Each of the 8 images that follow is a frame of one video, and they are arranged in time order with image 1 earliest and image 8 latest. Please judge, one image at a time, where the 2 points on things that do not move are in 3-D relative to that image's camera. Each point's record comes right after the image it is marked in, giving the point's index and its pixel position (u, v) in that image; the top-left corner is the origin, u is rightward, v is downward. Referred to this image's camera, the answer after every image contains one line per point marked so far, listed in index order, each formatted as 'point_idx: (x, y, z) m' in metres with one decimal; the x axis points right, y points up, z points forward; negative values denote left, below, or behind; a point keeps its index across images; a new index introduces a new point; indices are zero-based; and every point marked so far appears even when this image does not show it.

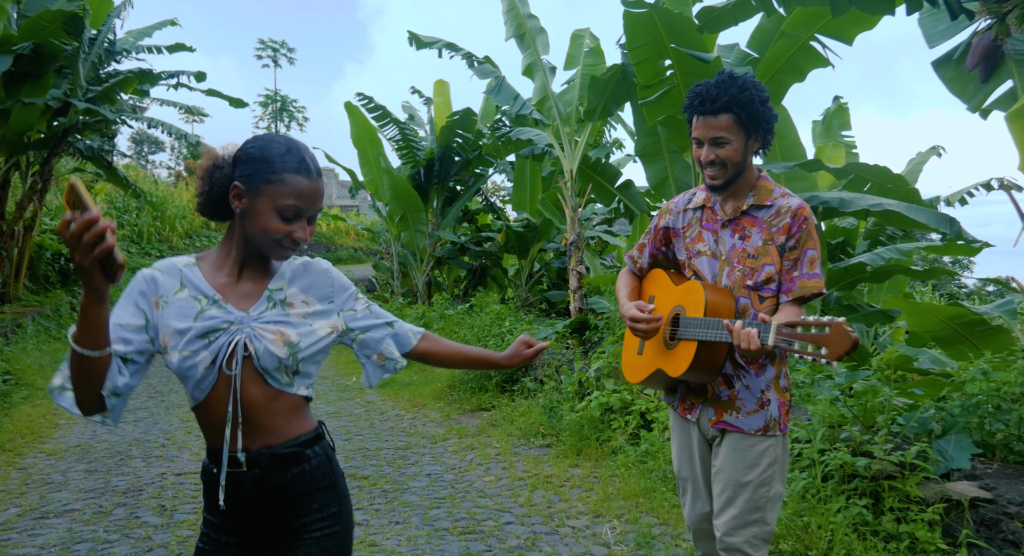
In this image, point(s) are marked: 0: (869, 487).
0: (+1.8, -1.0, +3.2) m
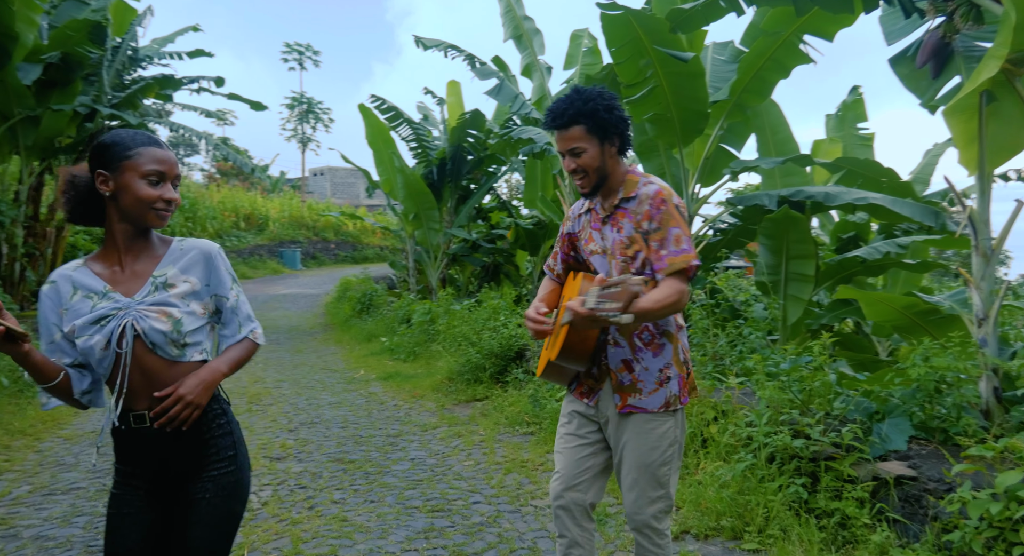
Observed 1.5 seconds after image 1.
0: (+1.5, -1.0, +3.3) m
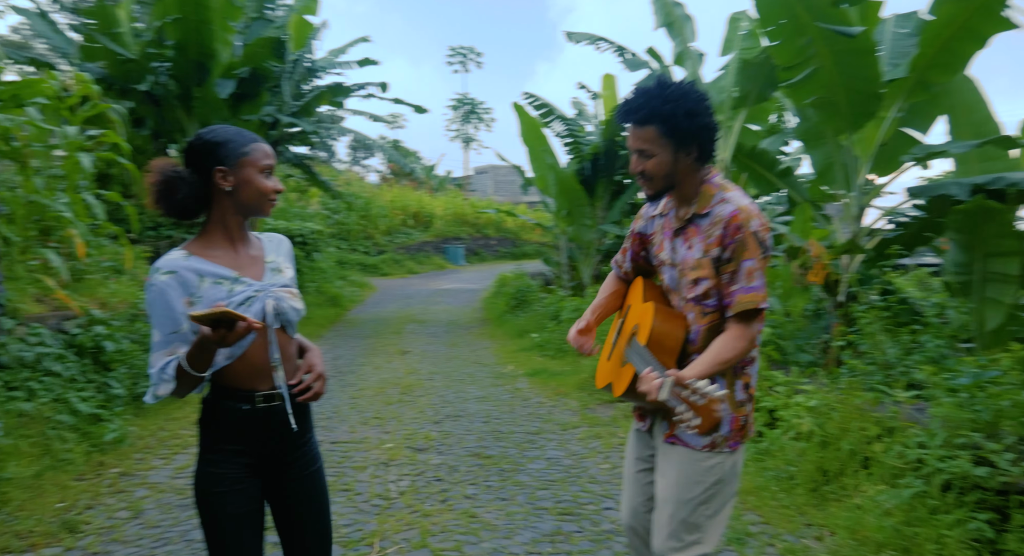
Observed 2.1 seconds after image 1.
0: (+2.1, -1.0, +2.8) m
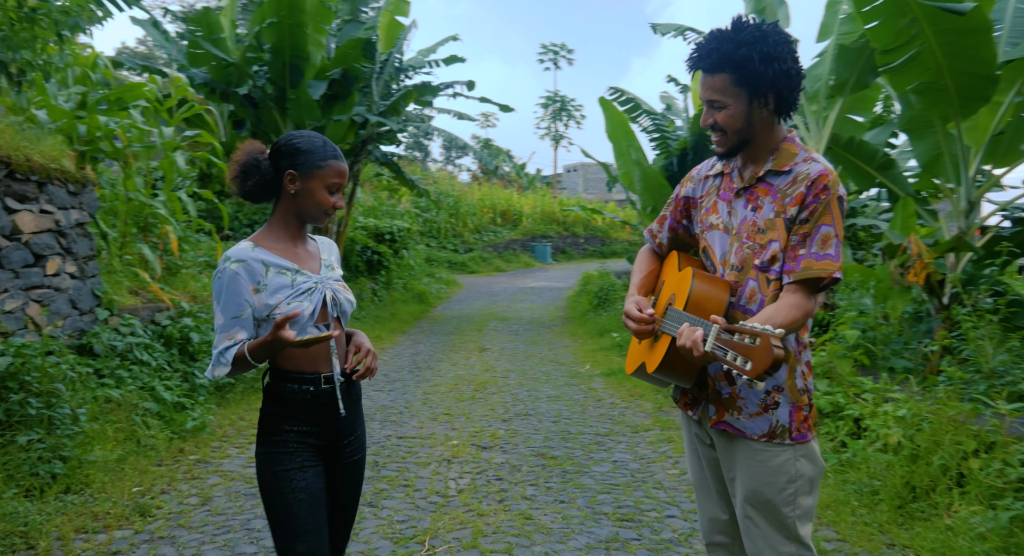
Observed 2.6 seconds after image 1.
0: (+2.3, -1.0, +2.4) m
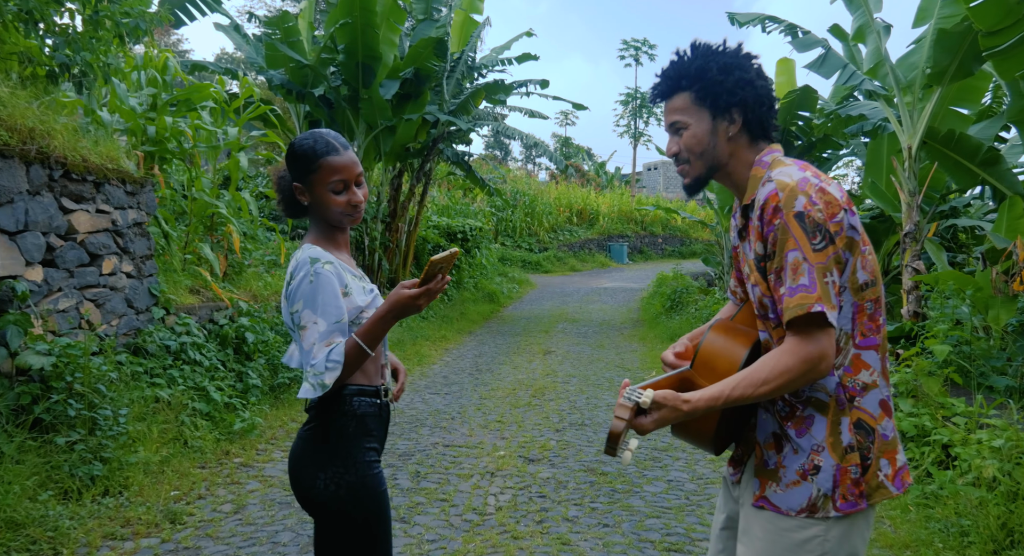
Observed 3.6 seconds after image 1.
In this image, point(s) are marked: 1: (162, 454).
0: (+2.3, -1.1, +1.9) m
1: (-2.1, -1.1, +3.9) m
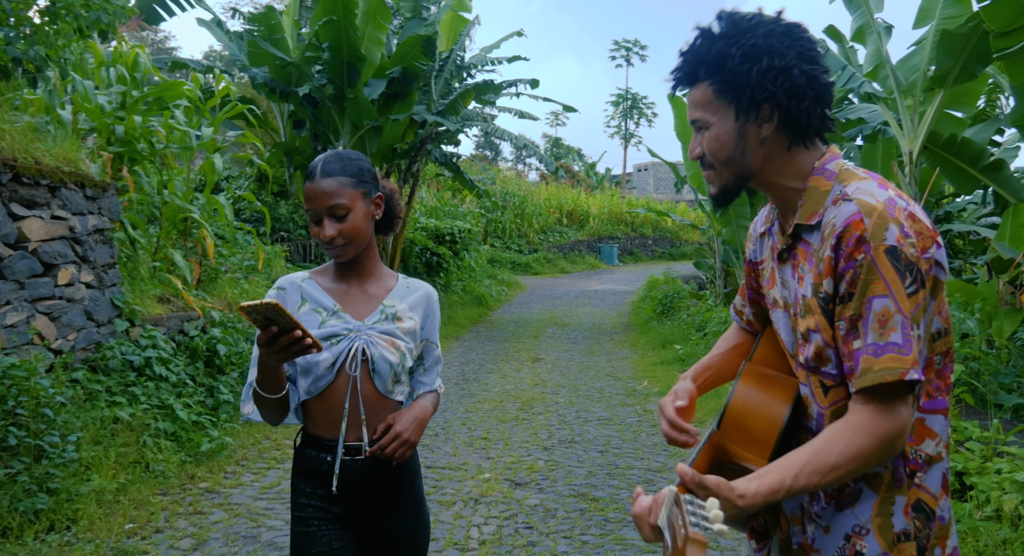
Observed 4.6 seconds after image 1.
0: (+2.3, -1.2, +1.7) m
1: (-2.2, -1.1, +3.6) m
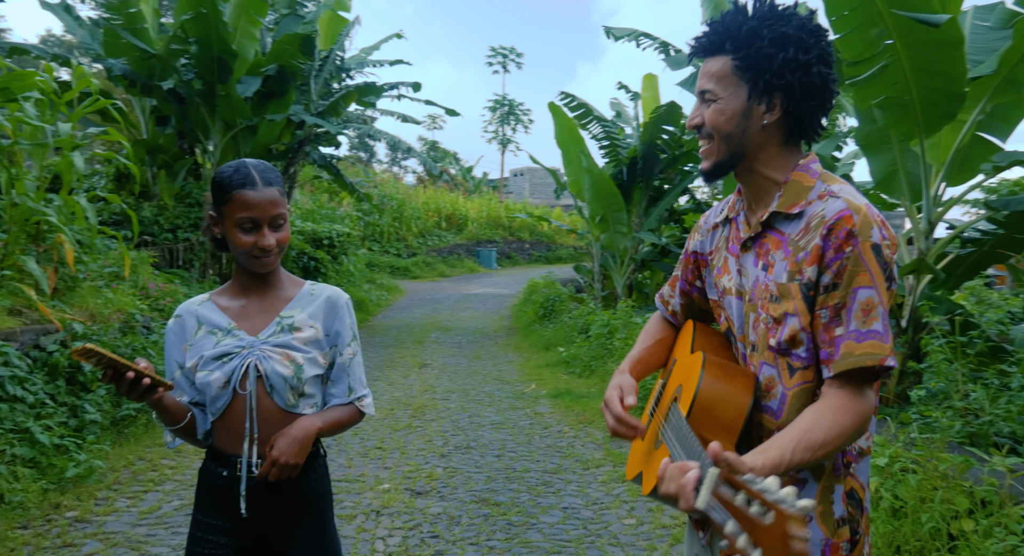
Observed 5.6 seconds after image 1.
0: (+2.1, -1.2, +2.1) m
1: (-2.7, -1.2, +3.2) m
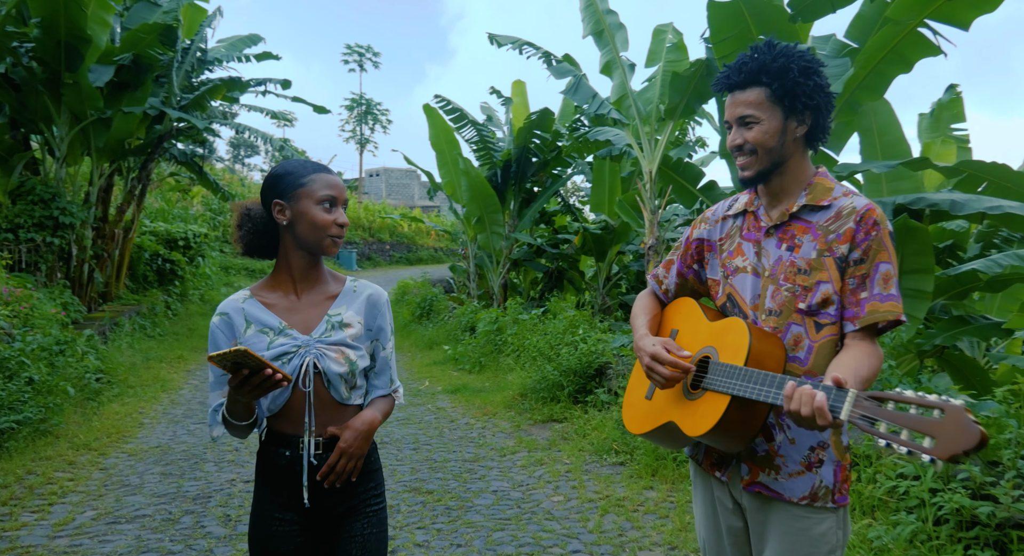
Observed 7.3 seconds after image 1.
0: (+2.1, -1.1, +2.7) m
1: (-2.9, -1.2, +2.7) m
